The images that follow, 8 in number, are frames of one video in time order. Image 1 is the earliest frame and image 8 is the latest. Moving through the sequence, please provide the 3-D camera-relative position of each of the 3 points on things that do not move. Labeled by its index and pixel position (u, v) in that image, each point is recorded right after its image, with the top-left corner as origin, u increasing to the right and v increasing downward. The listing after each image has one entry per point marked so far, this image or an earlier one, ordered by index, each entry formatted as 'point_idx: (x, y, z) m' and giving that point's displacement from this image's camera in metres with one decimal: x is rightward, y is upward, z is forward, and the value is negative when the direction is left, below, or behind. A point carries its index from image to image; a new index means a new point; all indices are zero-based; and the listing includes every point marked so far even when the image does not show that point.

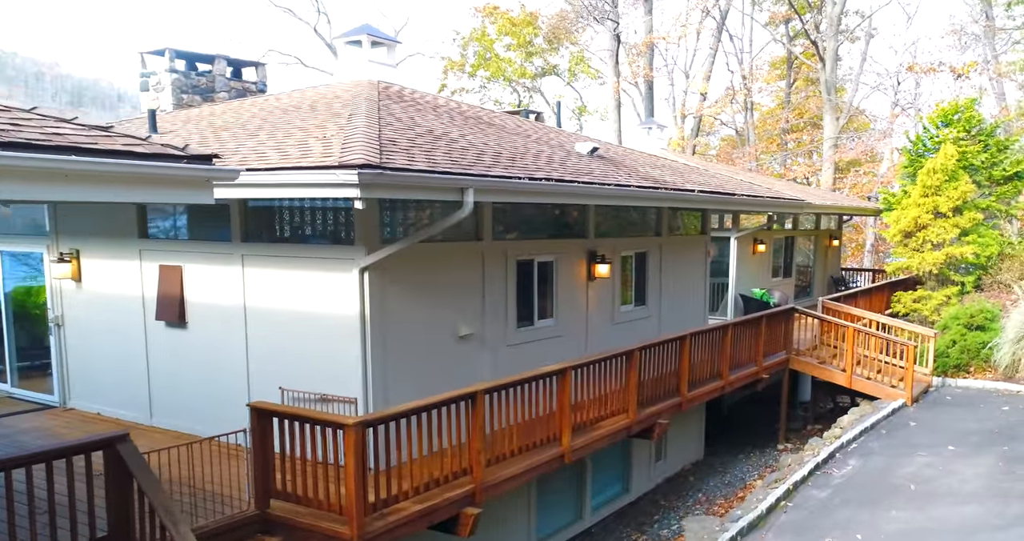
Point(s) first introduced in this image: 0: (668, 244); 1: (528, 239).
0: (+1.6, +0.3, +9.1) m
1: (+0.1, +0.3, +7.0) m
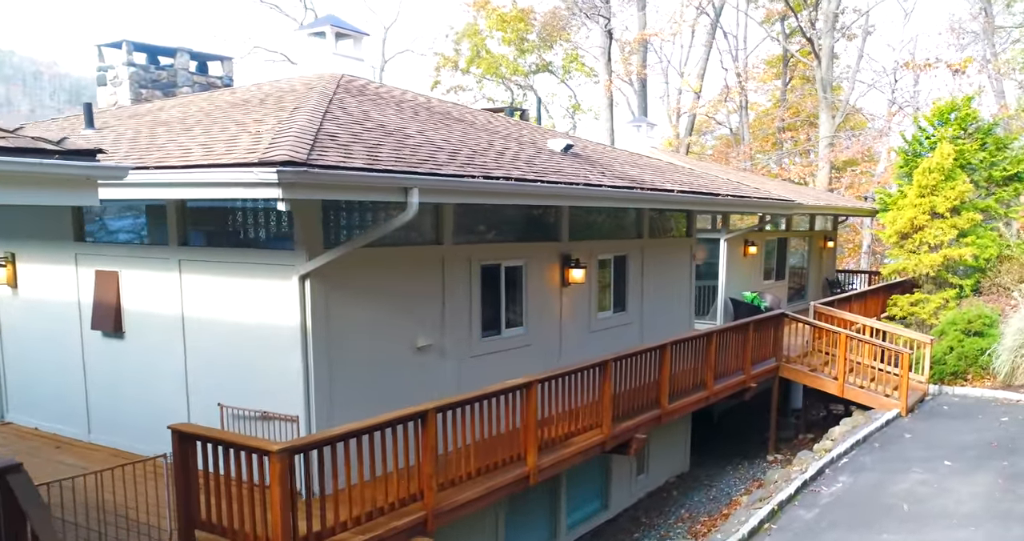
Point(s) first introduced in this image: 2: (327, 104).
0: (+1.4, +0.2, +8.7) m
1: (-0.1, +0.2, +6.5) m
2: (-1.3, +1.1, +5.9) m
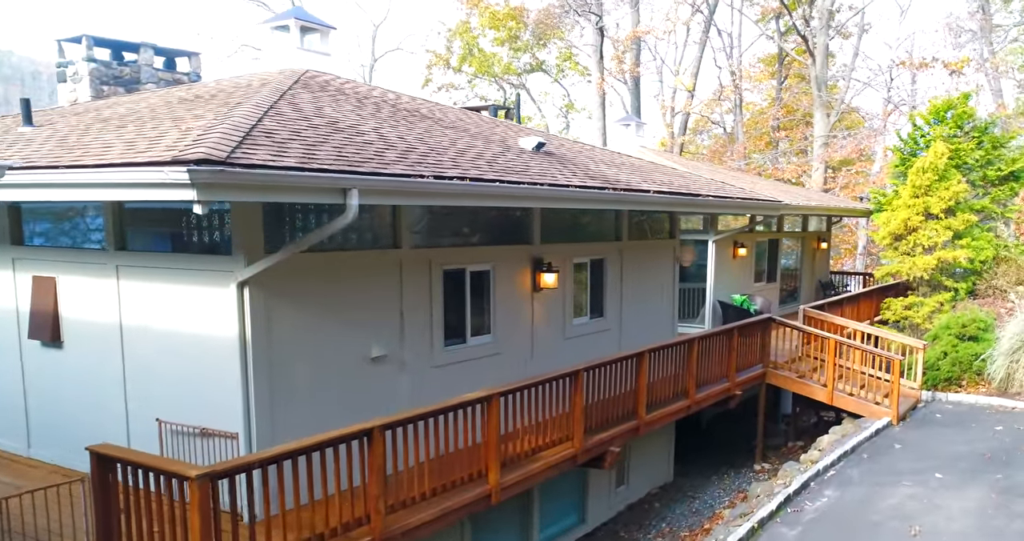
0: (+1.1, +0.2, +8.3) m
1: (-0.4, +0.2, +6.2) m
2: (-1.5, +1.1, +5.6) m
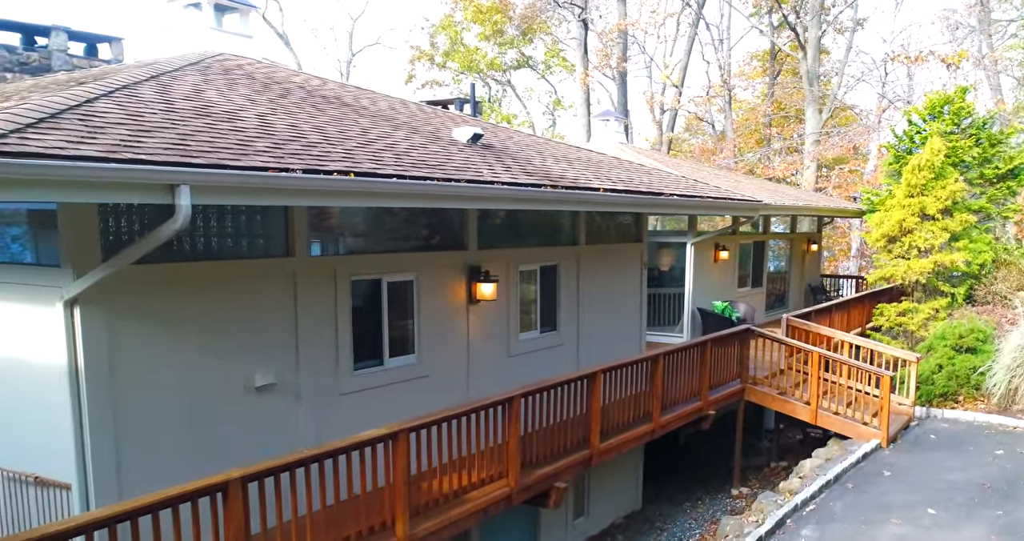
0: (+0.6, +0.1, +7.5) m
1: (-0.9, +0.1, +5.3) m
2: (-2.0, +1.0, +4.7) m
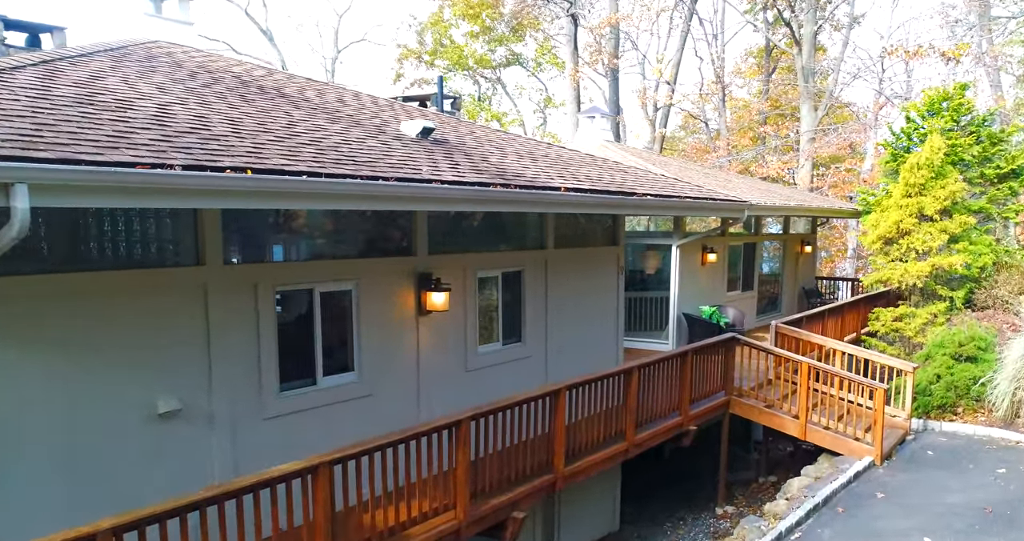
0: (+0.4, +0.1, +6.9) m
1: (-1.2, +0.1, +4.7) m
2: (-2.3, +1.0, +4.2) m
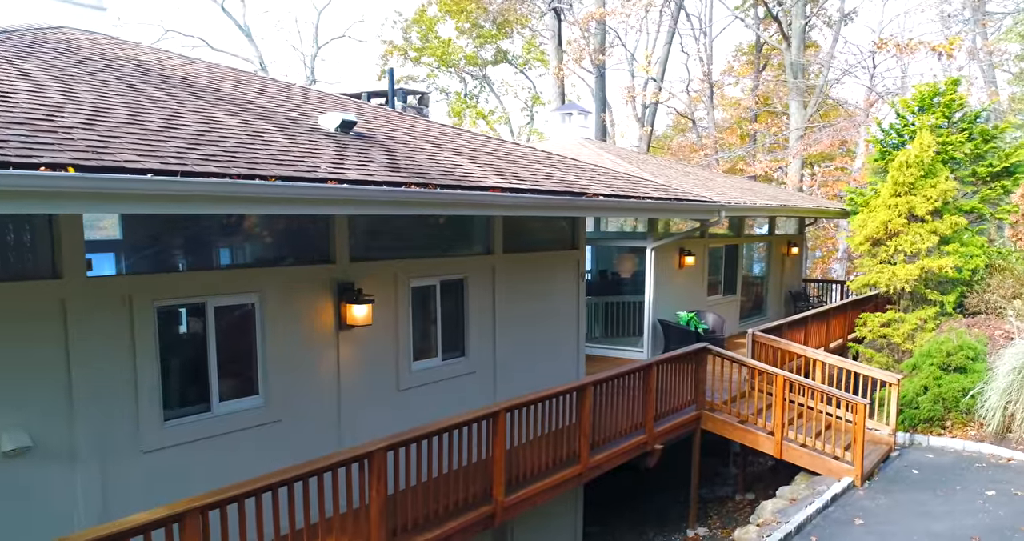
0: (-0.1, 0.0, +6.3) m
1: (-1.6, 0.0, +4.2) m
2: (-2.7, +0.9, +3.6) m
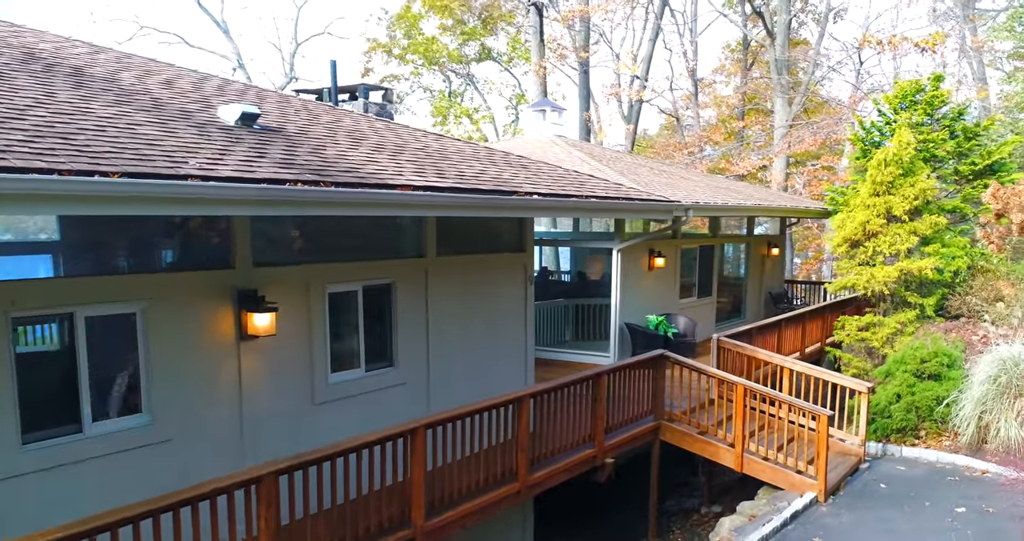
0: (-0.5, 0.0, +5.9) m
1: (-2.0, 0.0, +3.8) m
2: (-3.1, +0.9, +3.2) m
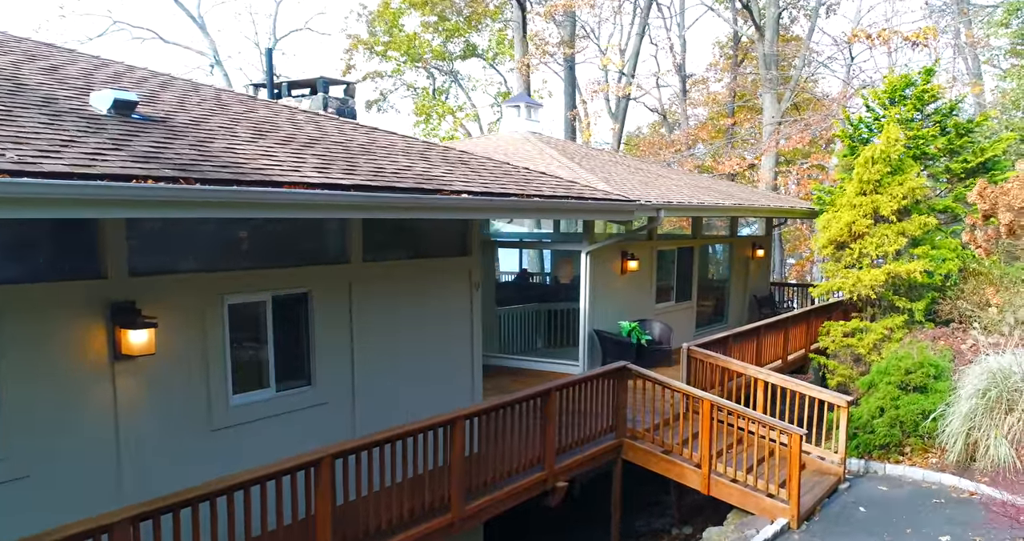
0: (-0.9, 0.0, +5.4) m
1: (-2.4, -0.1, +3.2) m
2: (-3.5, +0.9, +2.6) m
